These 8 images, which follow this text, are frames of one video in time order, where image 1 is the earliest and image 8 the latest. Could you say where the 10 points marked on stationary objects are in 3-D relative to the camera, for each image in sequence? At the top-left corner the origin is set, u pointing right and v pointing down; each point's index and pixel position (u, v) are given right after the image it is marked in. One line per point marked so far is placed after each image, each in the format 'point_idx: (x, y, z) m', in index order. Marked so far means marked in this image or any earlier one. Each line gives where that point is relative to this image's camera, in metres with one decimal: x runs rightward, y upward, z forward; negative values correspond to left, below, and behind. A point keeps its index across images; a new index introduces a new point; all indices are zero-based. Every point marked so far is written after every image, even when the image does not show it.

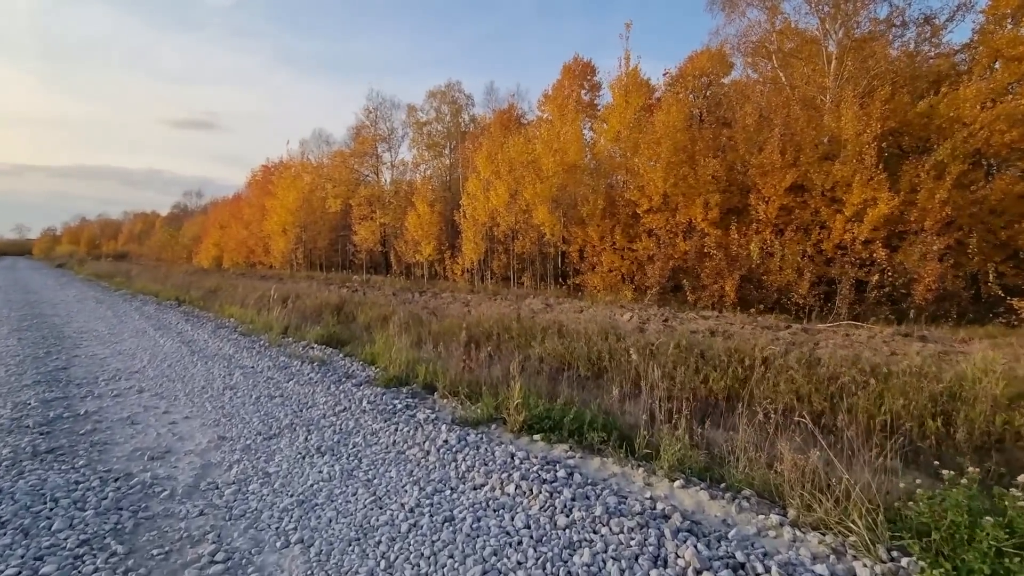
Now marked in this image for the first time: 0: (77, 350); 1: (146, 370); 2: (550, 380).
0: (-8.6, -1.2, +9.8) m
1: (-6.0, -1.4, +8.2) m
2: (+0.6, -1.5, +7.9) m
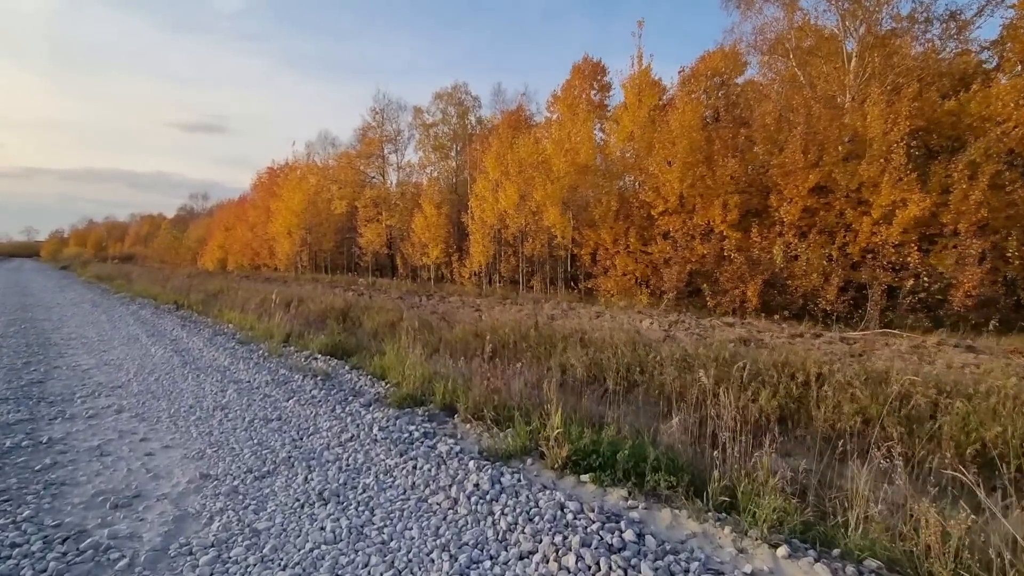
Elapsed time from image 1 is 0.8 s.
0: (-8.2, -1.3, +8.9) m
1: (-5.6, -1.4, +7.3) m
2: (+1.0, -1.5, +7.0) m
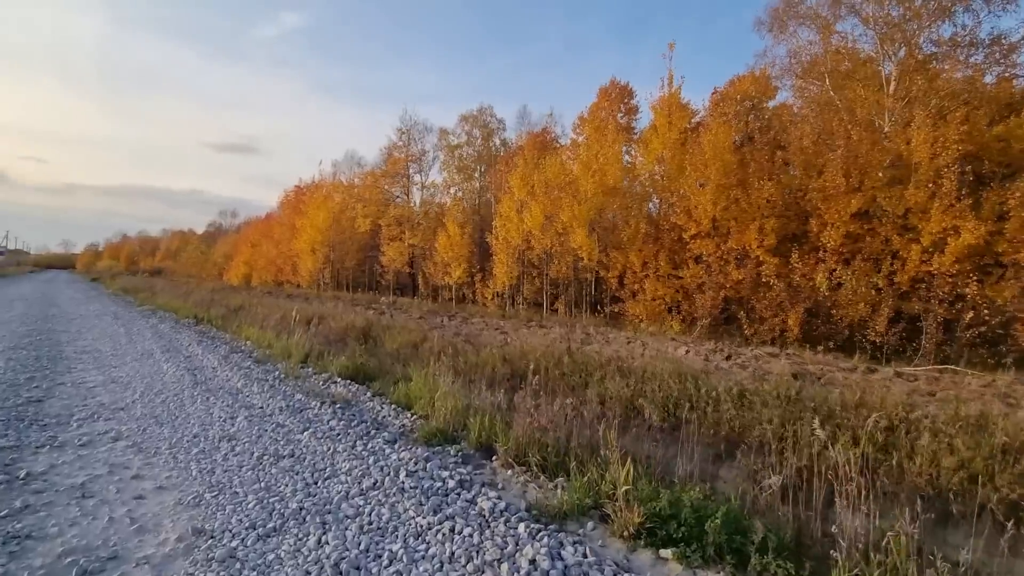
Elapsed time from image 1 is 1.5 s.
0: (-7.6, -1.5, +8.4) m
1: (-5.1, -1.6, +6.7) m
2: (+1.5, -1.9, +6.1) m
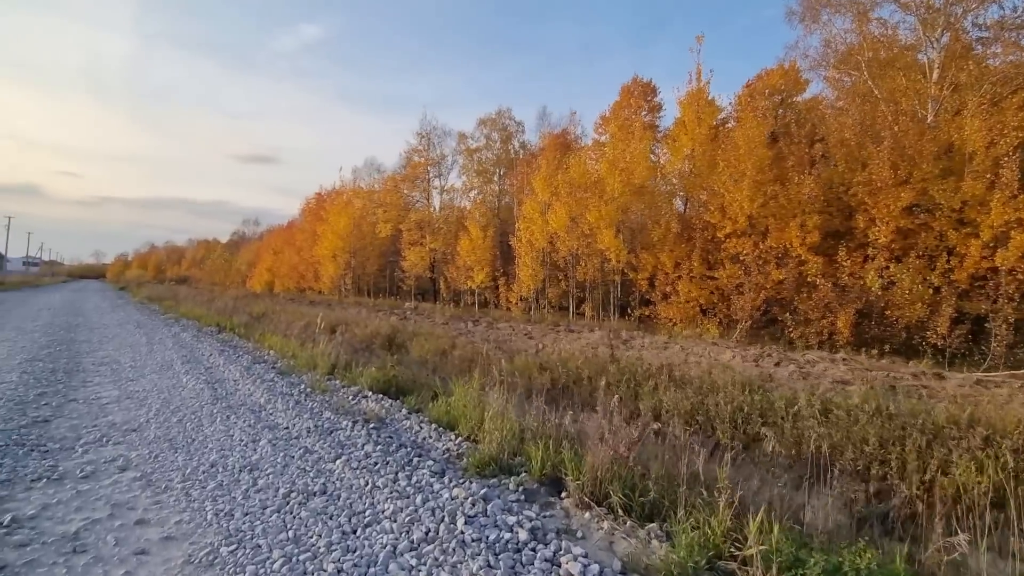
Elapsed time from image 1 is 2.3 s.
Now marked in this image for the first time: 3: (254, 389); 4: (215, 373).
0: (-6.9, -1.6, +7.8) m
1: (-4.4, -1.7, +6.0) m
2: (+2.2, -1.9, +5.2) m
3: (-4.1, -1.6, +7.9) m
4: (-5.6, -1.6, +9.3) m
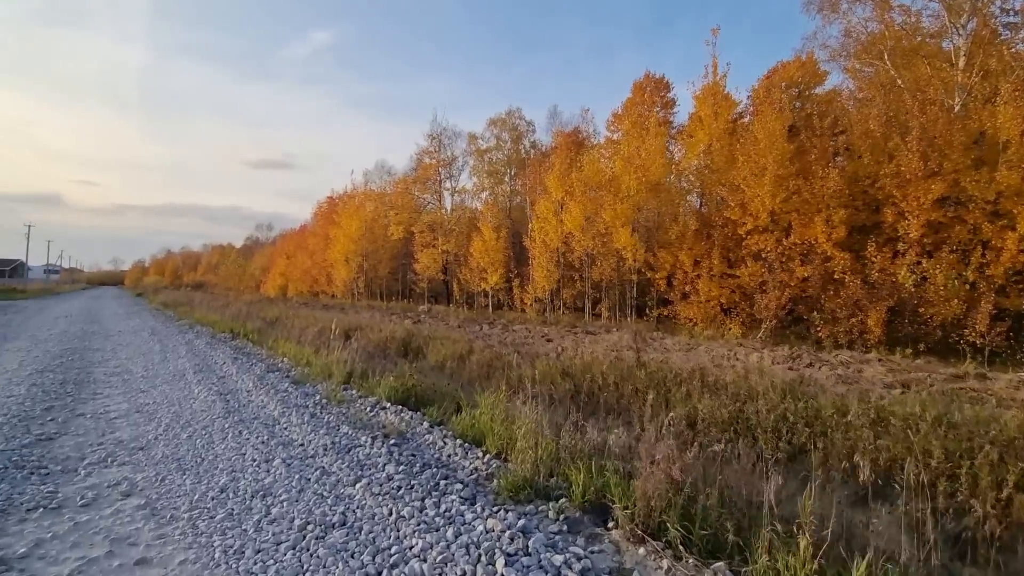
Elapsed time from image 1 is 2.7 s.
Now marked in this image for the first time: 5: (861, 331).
0: (-6.5, -1.8, +7.5) m
1: (-4.1, -1.8, +5.7) m
2: (+2.5, -1.9, +4.7) m
3: (-3.7, -1.7, +7.5) m
4: (-5.1, -1.7, +9.0) m
5: (+13.7, -1.7, +19.6) m
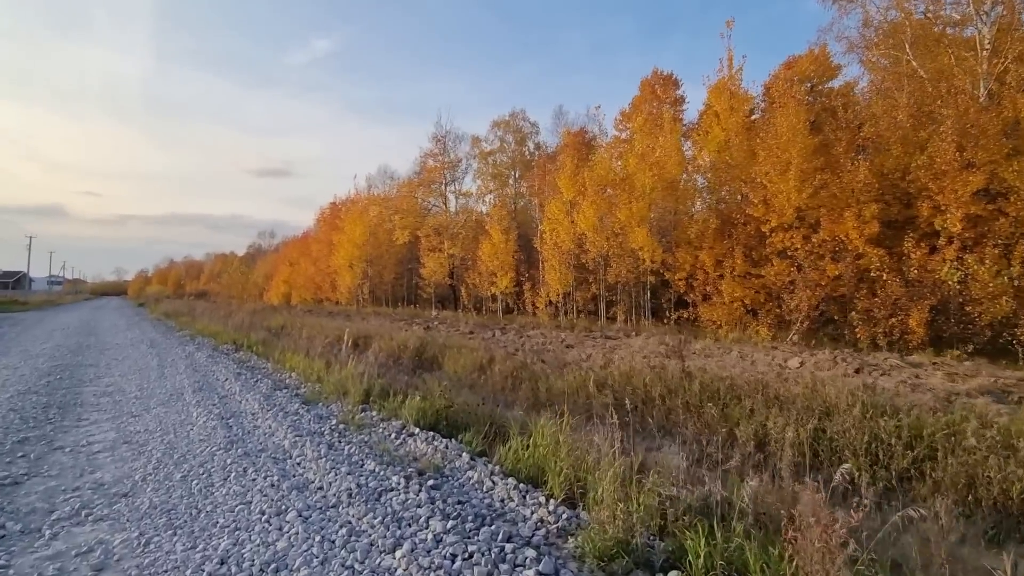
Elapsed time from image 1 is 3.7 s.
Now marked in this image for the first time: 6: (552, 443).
0: (-5.9, -1.9, +6.6) m
1: (-3.5, -1.9, +4.7) m
2: (+3.1, -1.9, +3.7) m
3: (-3.1, -1.8, +6.5) m
4: (-4.5, -1.9, +8.0) m
5: (+14.4, -1.6, +18.5) m
6: (+0.3, -1.5, +4.9) m
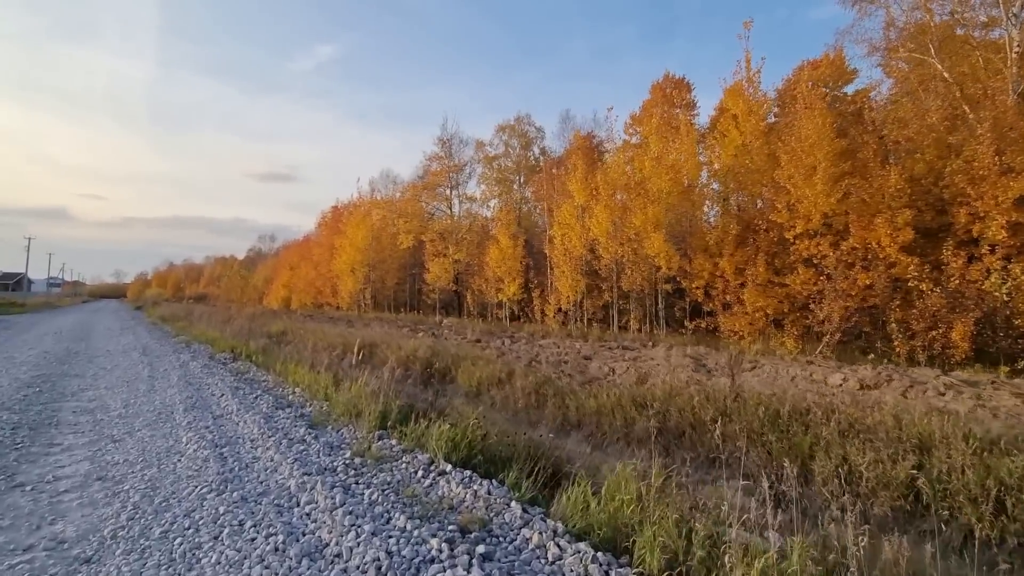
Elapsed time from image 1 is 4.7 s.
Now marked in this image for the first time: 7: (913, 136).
0: (-5.3, -2.0, +5.5) m
1: (-3.0, -1.9, +3.6) m
2: (+3.6, -2.0, +2.7) m
3: (-2.6, -1.9, +5.5) m
4: (-4.0, -1.9, +6.9) m
5: (+14.9, -2.0, +17.5) m
6: (+0.9, -1.6, +3.8) m
7: (+15.8, +5.9, +19.2) m
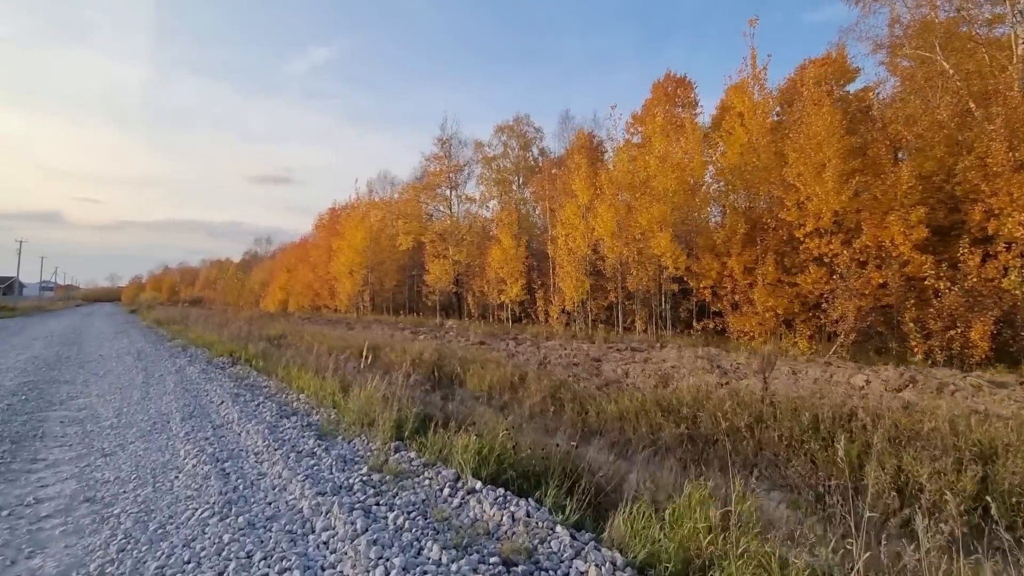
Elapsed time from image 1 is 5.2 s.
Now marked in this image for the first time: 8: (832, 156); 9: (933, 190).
0: (-5.0, -2.0, +5.0) m
1: (-2.6, -1.9, +3.1) m
2: (+4.0, -1.9, +2.2) m
3: (-2.2, -1.9, +4.9) m
4: (-3.7, -1.9, +6.4) m
5: (+15.2, -1.9, +17.1) m
6: (+1.2, -1.6, +3.3) m
7: (+16.0, +6.0, +18.8) m
8: (+12.7, +5.2, +19.3) m
9: (+16.2, +3.8, +18.7) m
